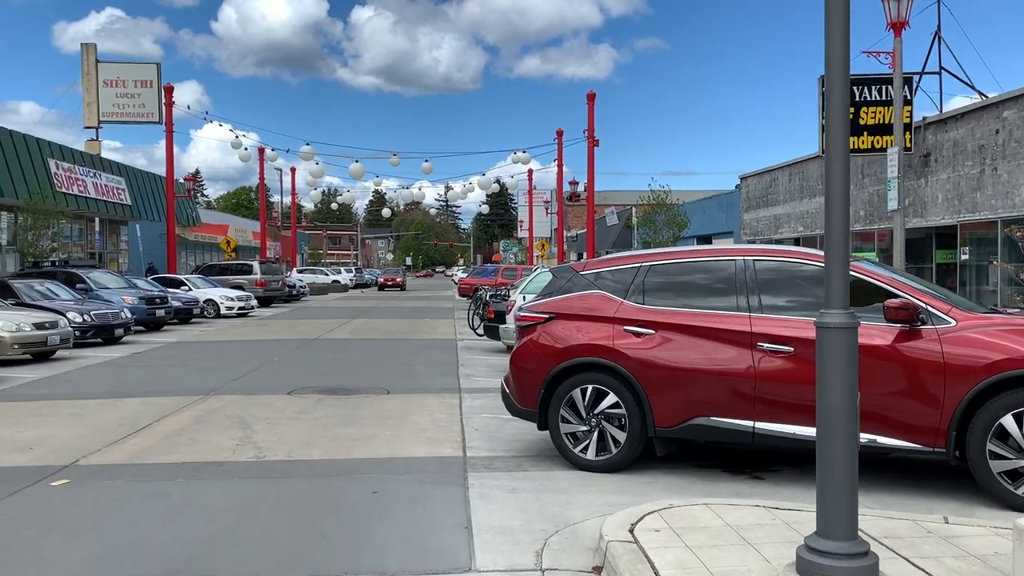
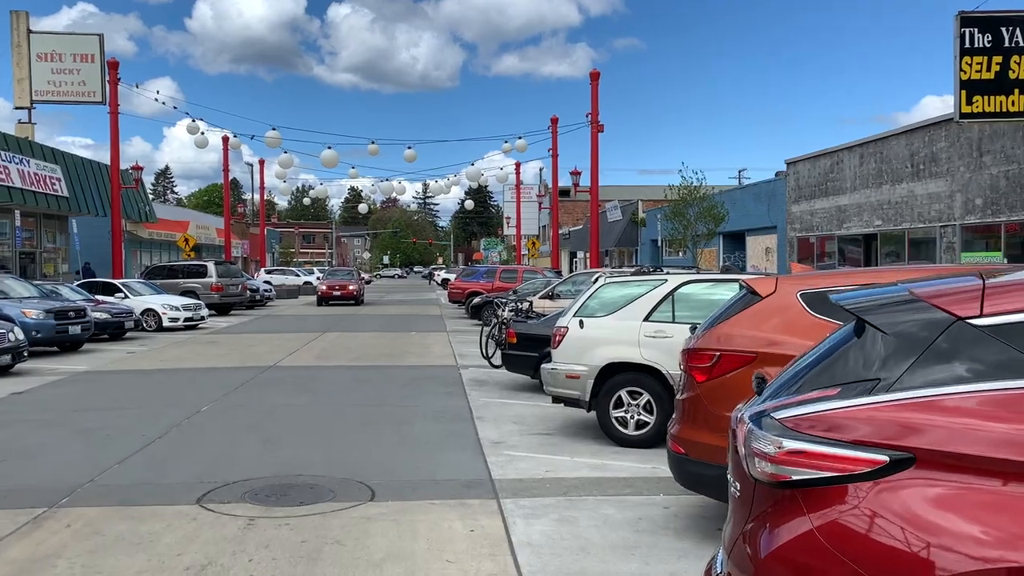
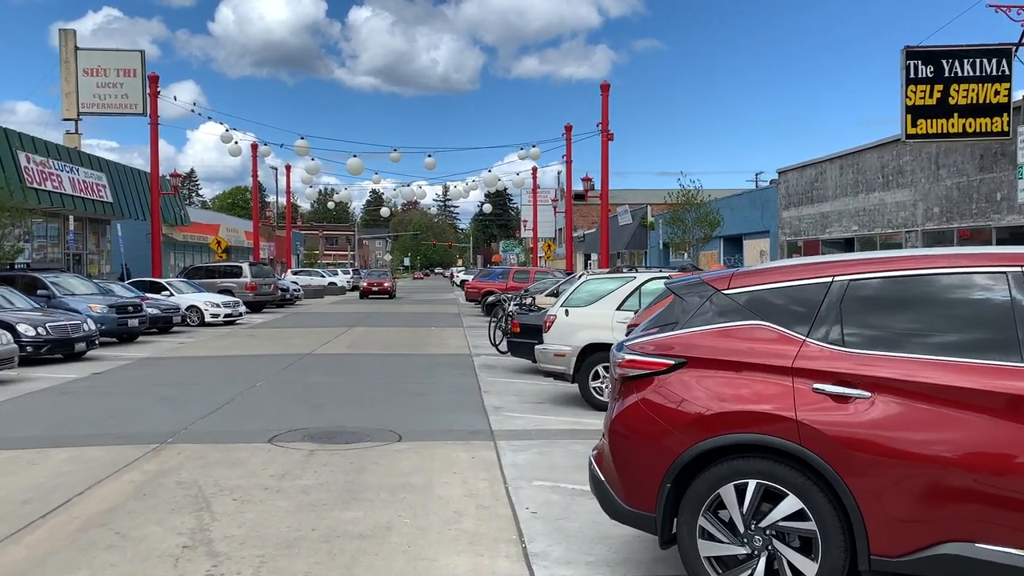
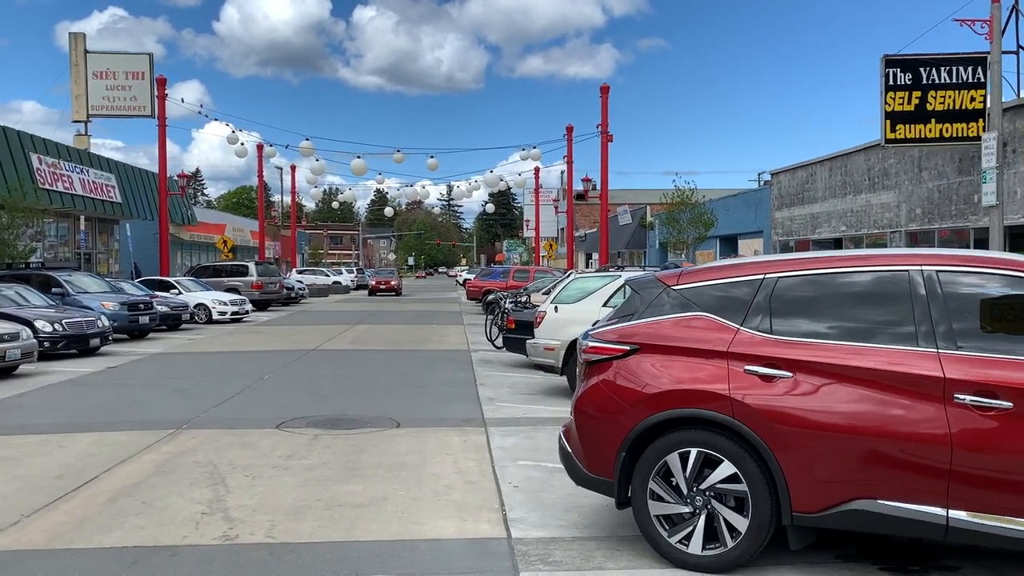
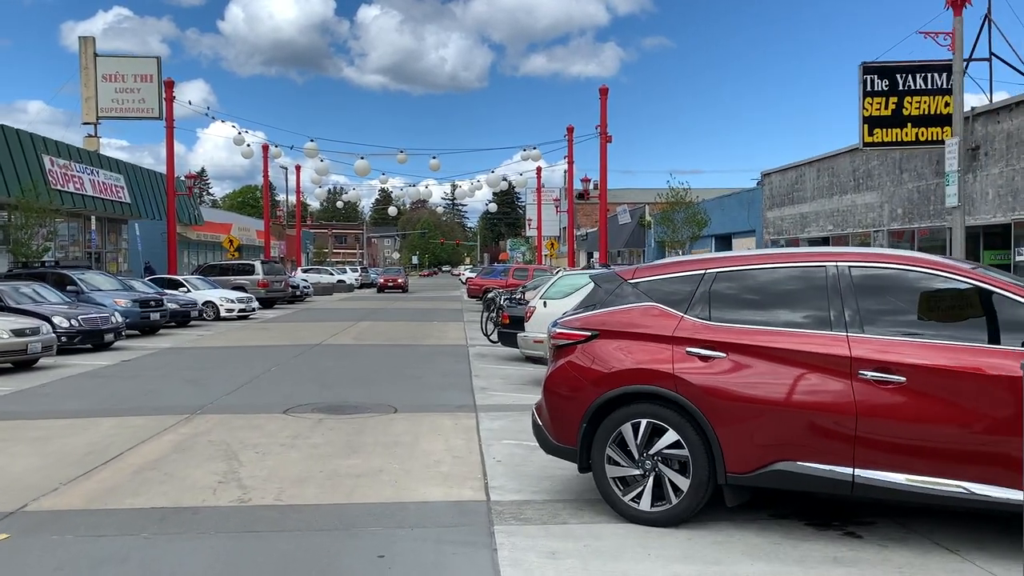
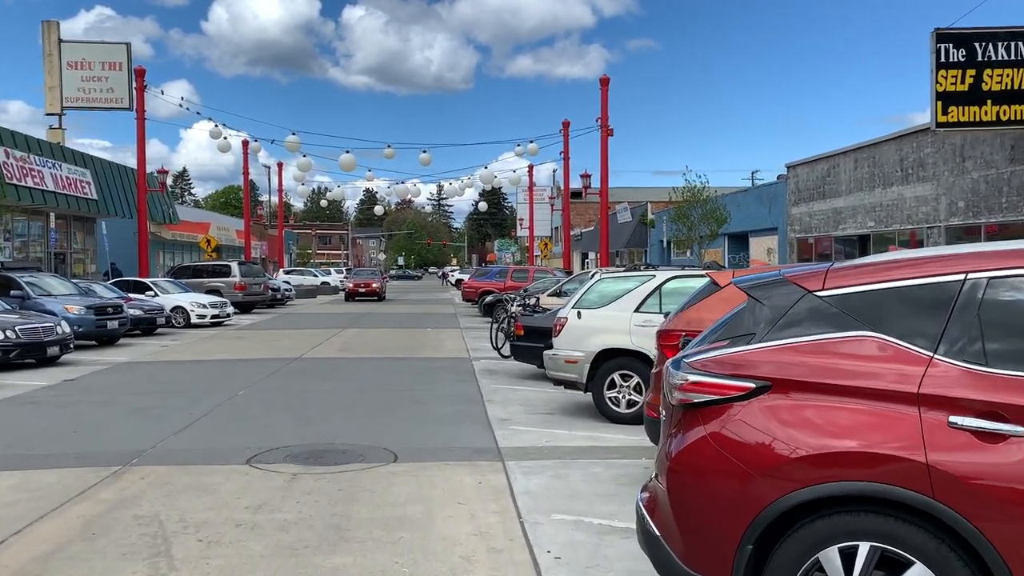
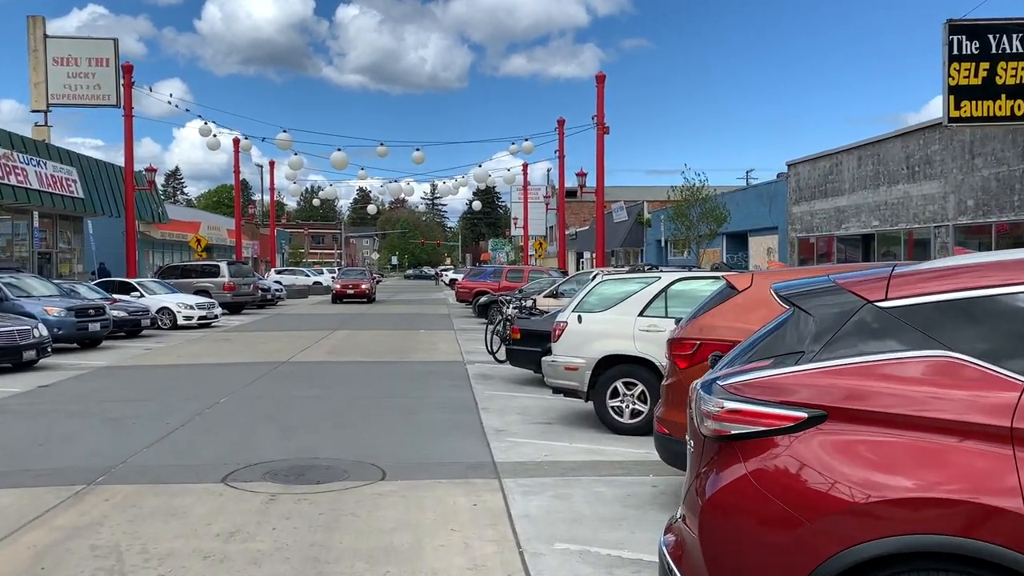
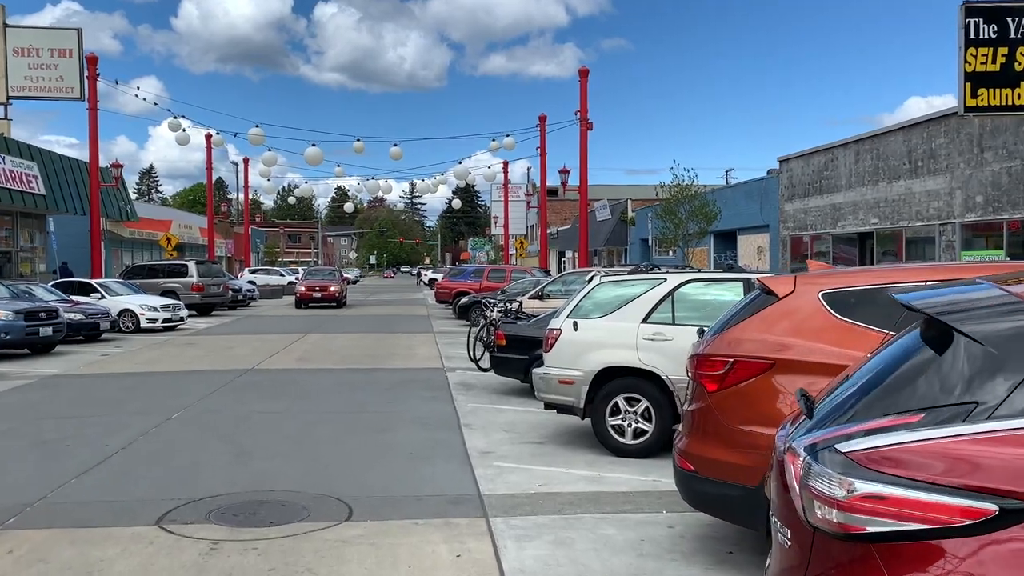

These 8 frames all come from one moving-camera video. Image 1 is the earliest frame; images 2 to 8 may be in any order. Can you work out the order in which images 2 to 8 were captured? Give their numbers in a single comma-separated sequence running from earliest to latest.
5, 4, 3, 6, 7, 2, 8
